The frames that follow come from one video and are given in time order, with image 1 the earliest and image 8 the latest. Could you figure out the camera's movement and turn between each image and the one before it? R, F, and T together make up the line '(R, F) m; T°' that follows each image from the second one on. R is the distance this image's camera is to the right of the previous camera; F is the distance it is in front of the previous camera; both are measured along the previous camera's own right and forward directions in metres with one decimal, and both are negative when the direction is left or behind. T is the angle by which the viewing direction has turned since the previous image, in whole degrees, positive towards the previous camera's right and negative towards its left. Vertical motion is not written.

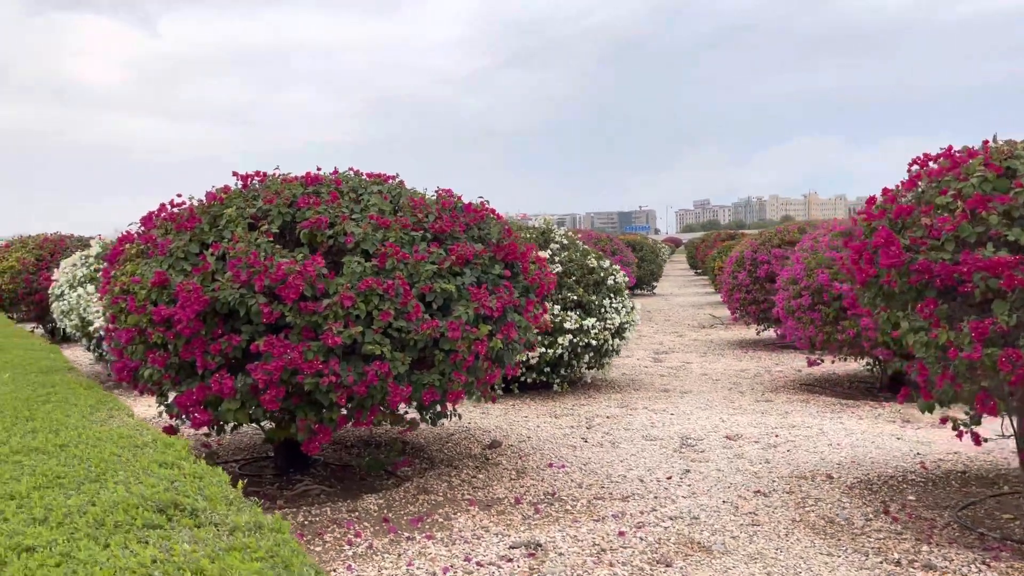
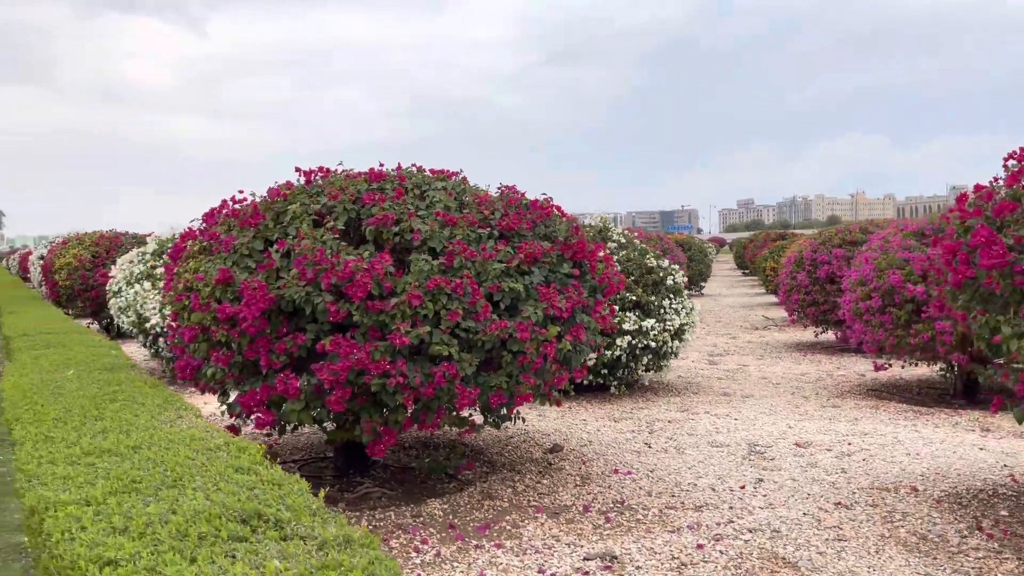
(-0.1, +0.1) m; -3°
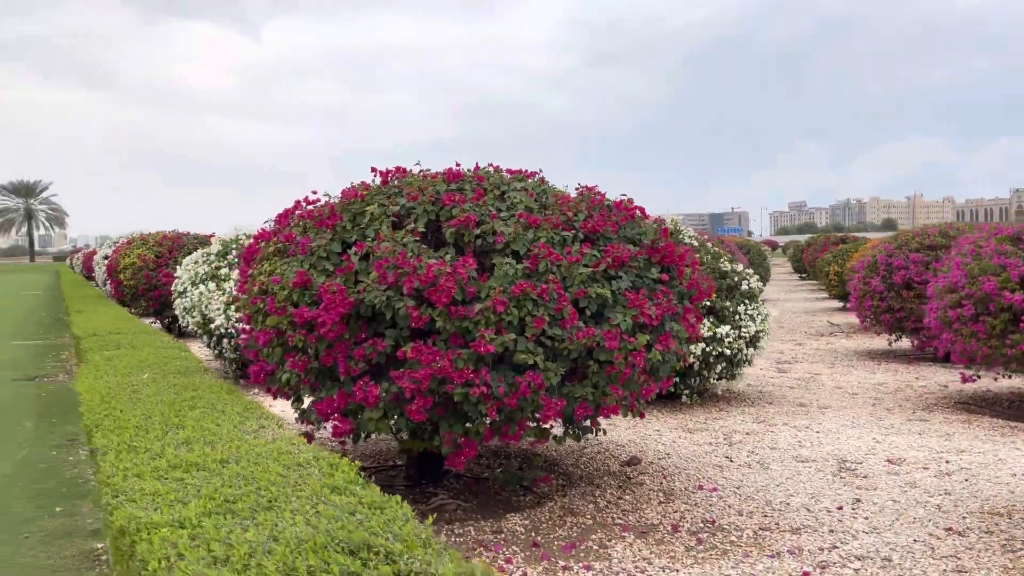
(-0.2, +0.2) m; -3°
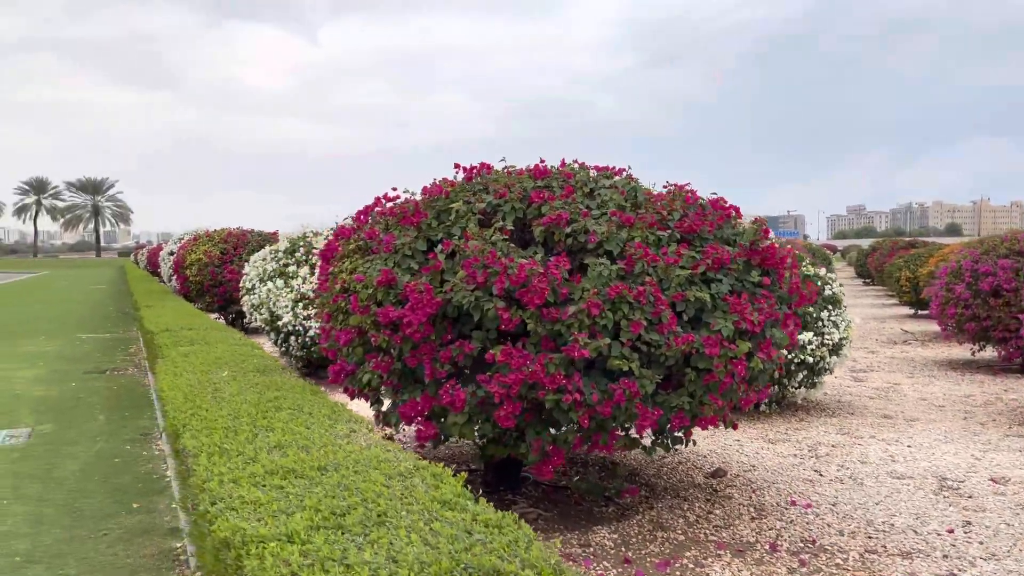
(-0.2, +0.2) m; -4°
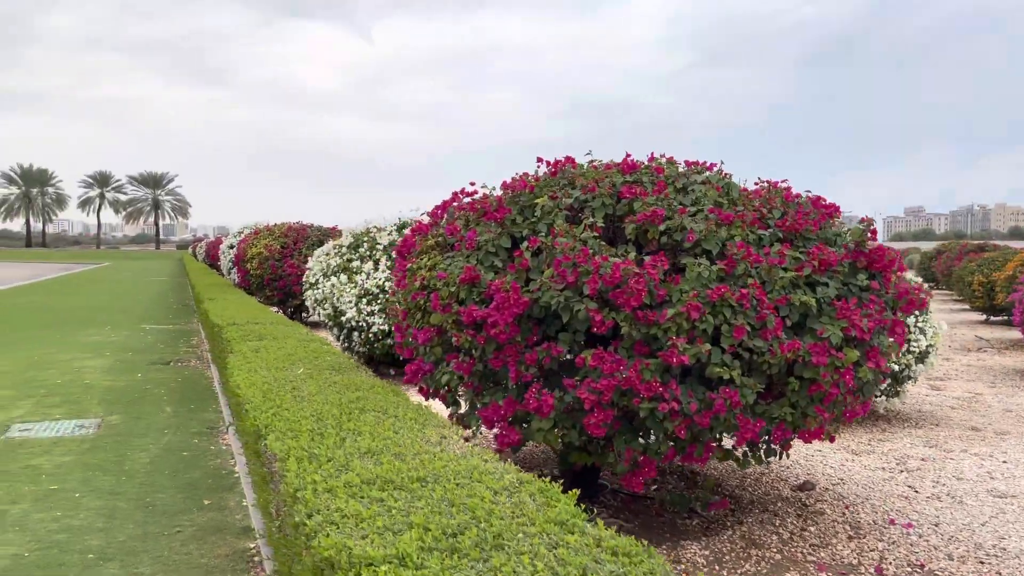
(-0.2, +0.2) m; -3°
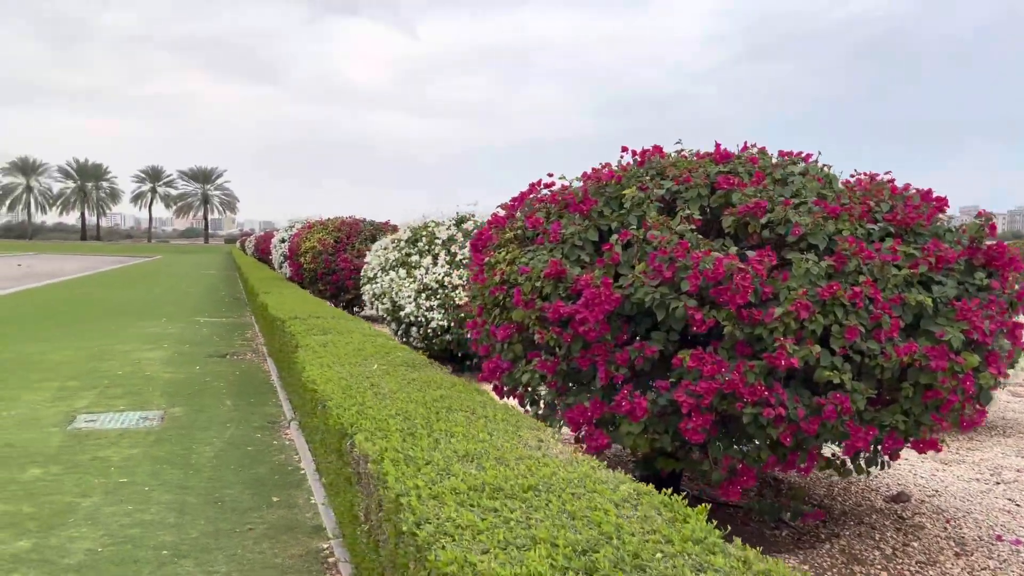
(-0.2, +0.2) m; -3°
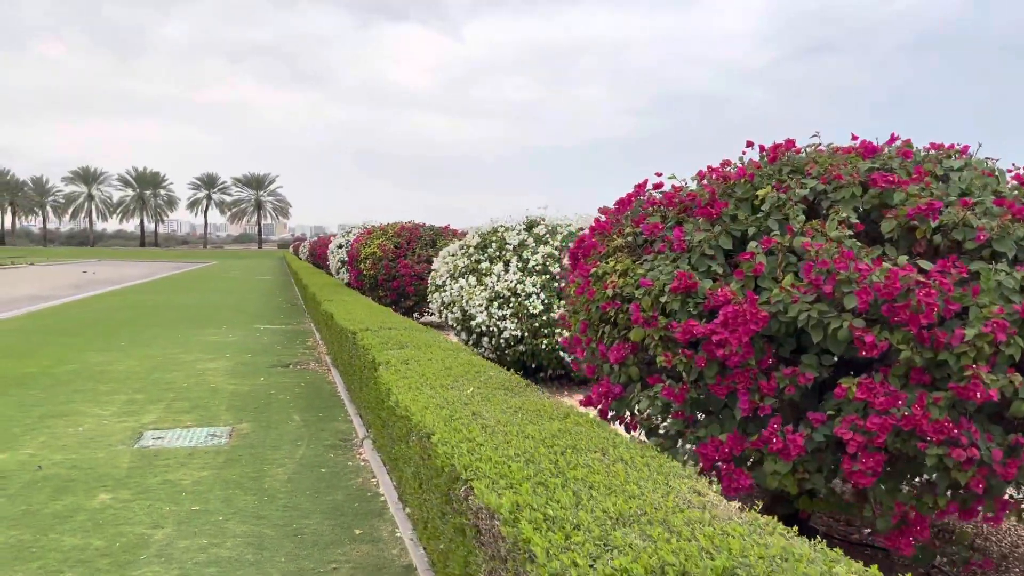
(-0.3, +0.4) m; -3°
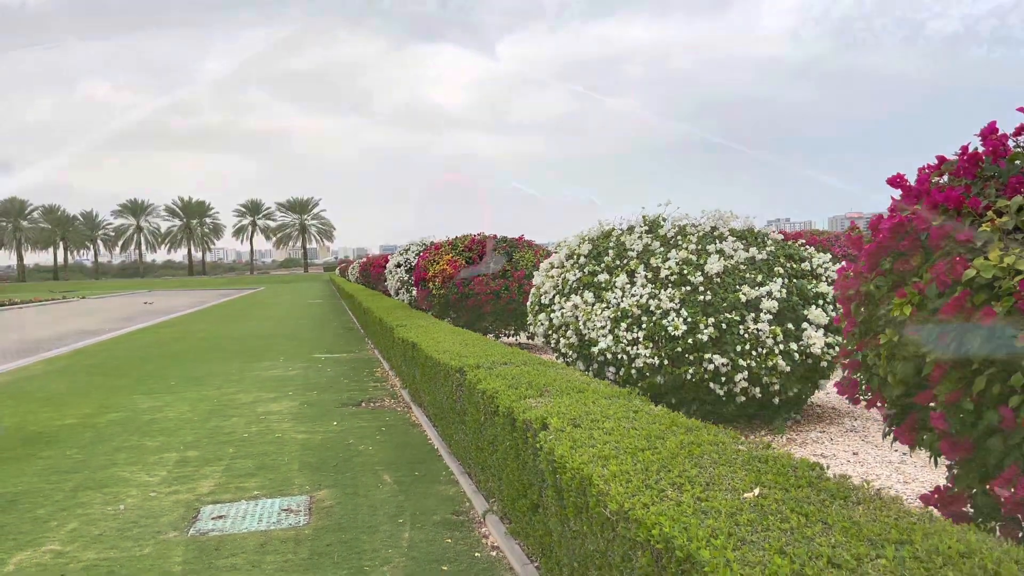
(-0.6, +1.4) m; -3°
